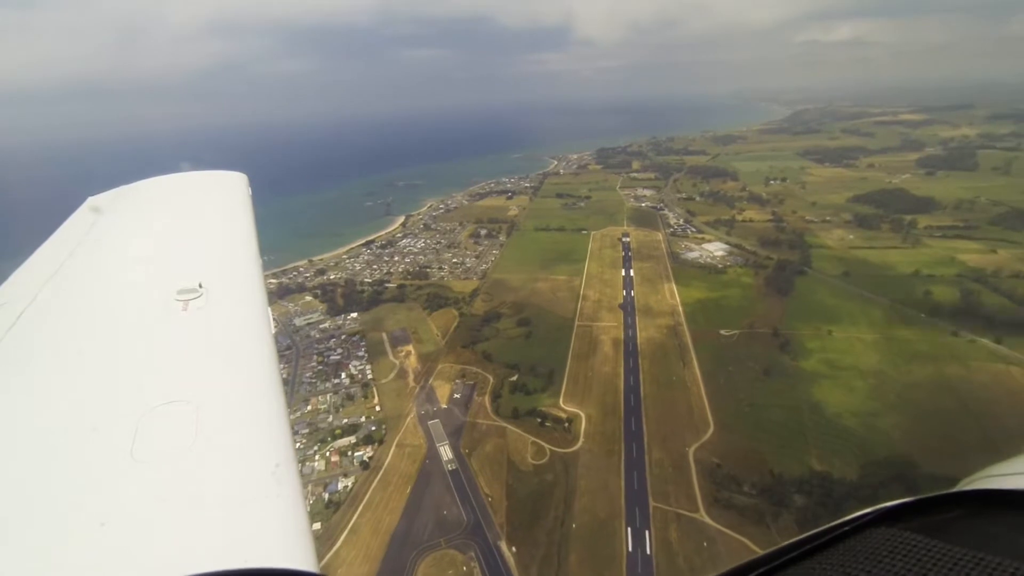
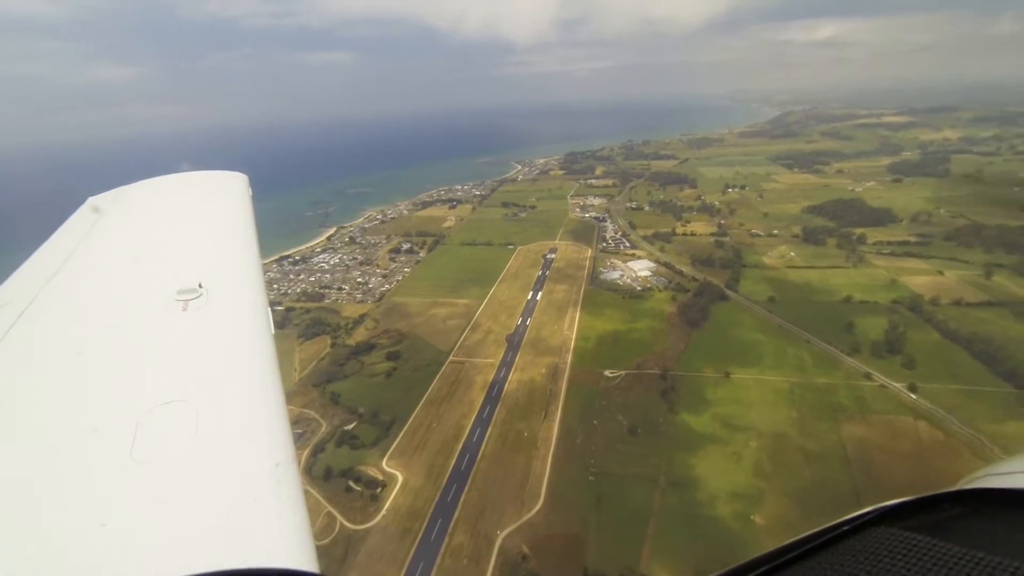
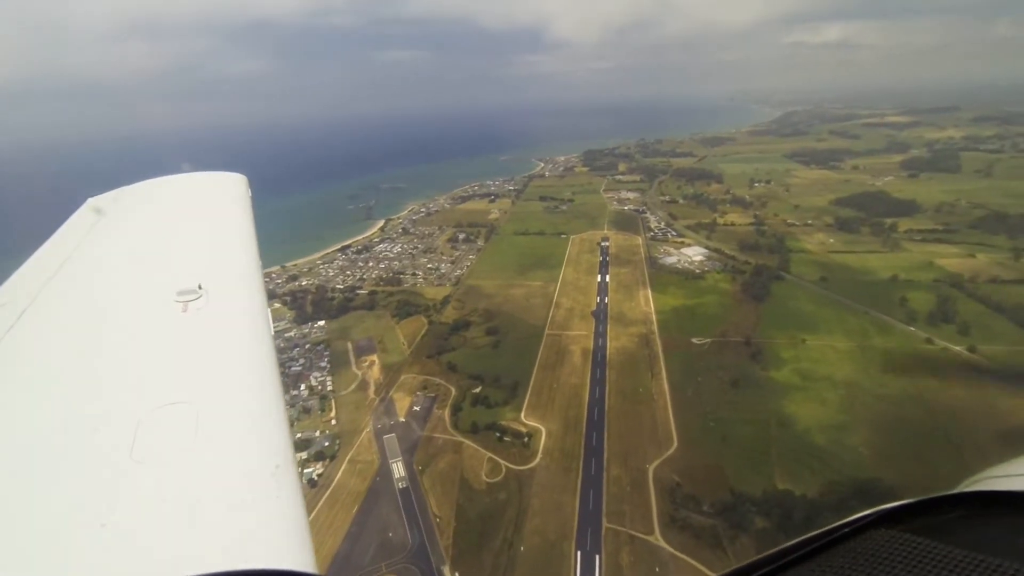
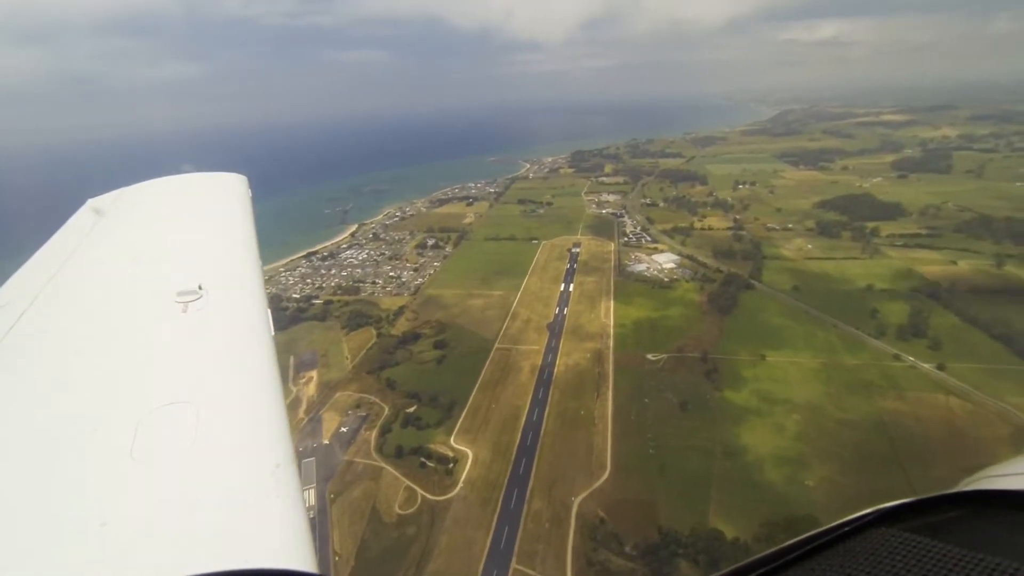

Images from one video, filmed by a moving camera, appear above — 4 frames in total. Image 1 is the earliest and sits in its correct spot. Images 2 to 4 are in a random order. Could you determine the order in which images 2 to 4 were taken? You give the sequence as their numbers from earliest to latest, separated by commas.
3, 4, 2
